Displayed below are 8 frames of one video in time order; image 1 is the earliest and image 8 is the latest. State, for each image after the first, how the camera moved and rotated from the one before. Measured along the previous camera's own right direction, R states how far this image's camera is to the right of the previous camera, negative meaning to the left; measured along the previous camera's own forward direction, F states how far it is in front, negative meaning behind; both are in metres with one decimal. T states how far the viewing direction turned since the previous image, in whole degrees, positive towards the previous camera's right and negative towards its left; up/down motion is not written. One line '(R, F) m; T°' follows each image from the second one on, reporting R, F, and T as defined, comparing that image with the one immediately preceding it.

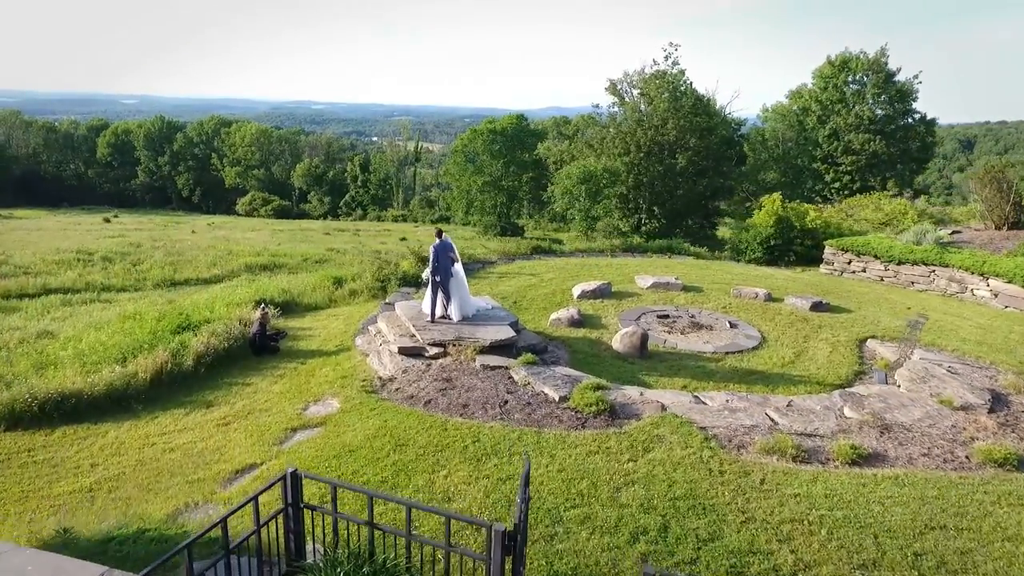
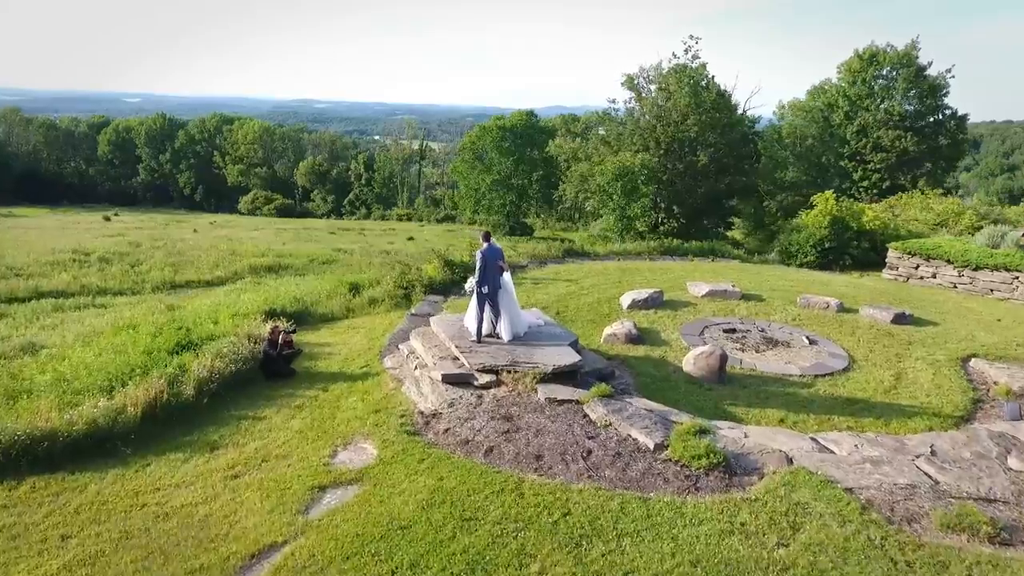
(-0.7, +1.5) m; 0°
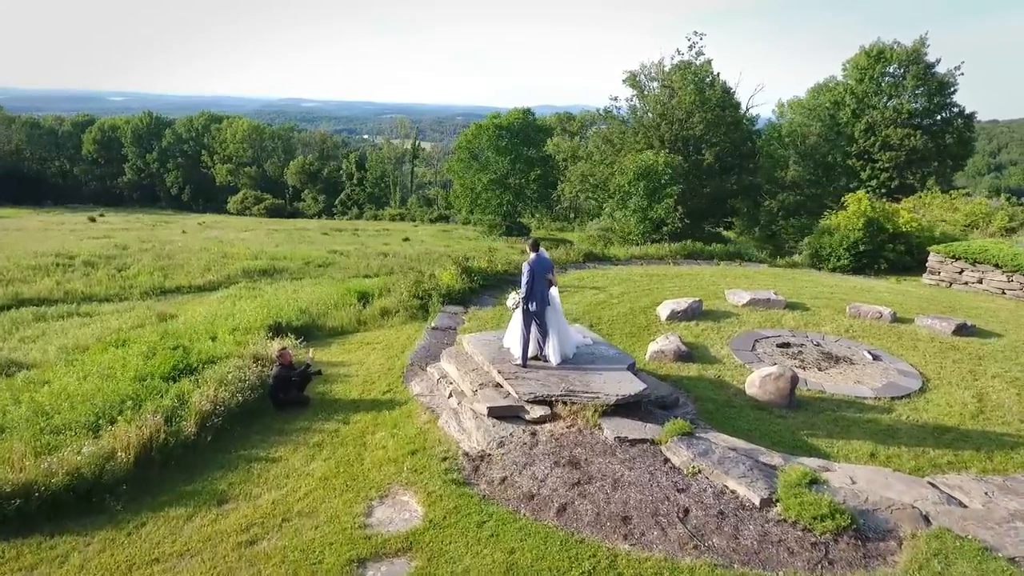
(-0.6, +1.0) m; +1°
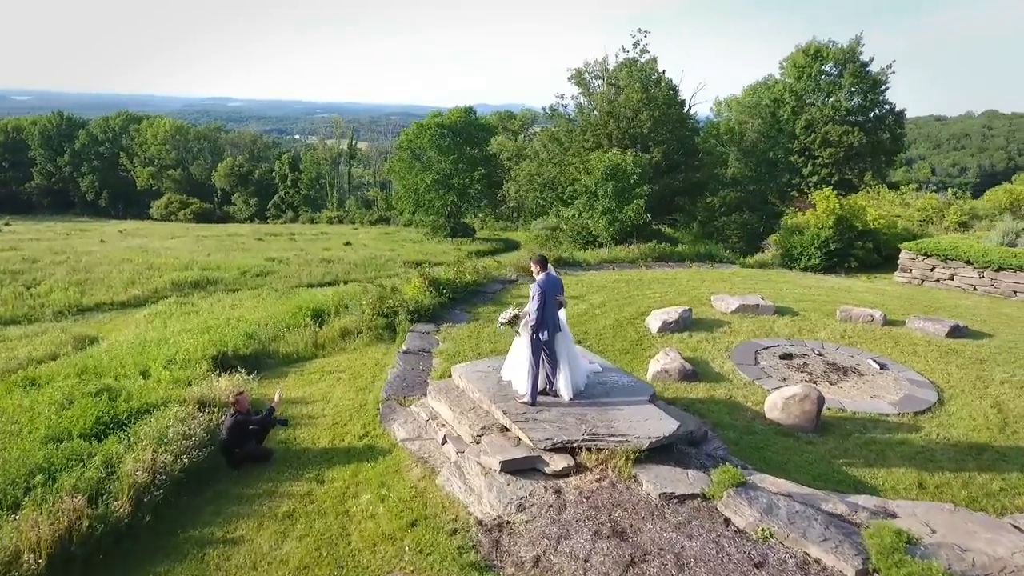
(-0.6, +1.0) m; +5°
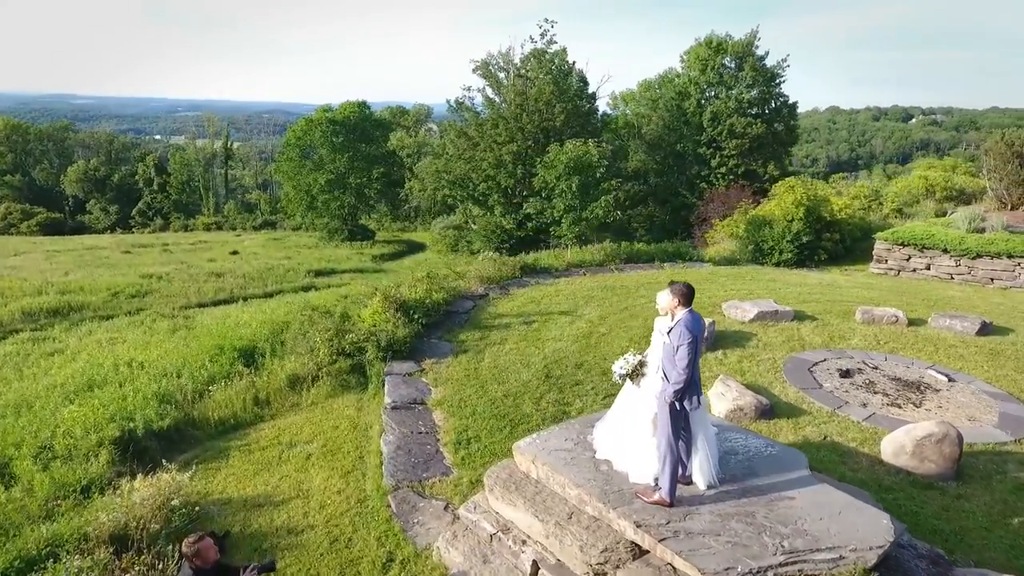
(-1.4, +2.1) m; +10°
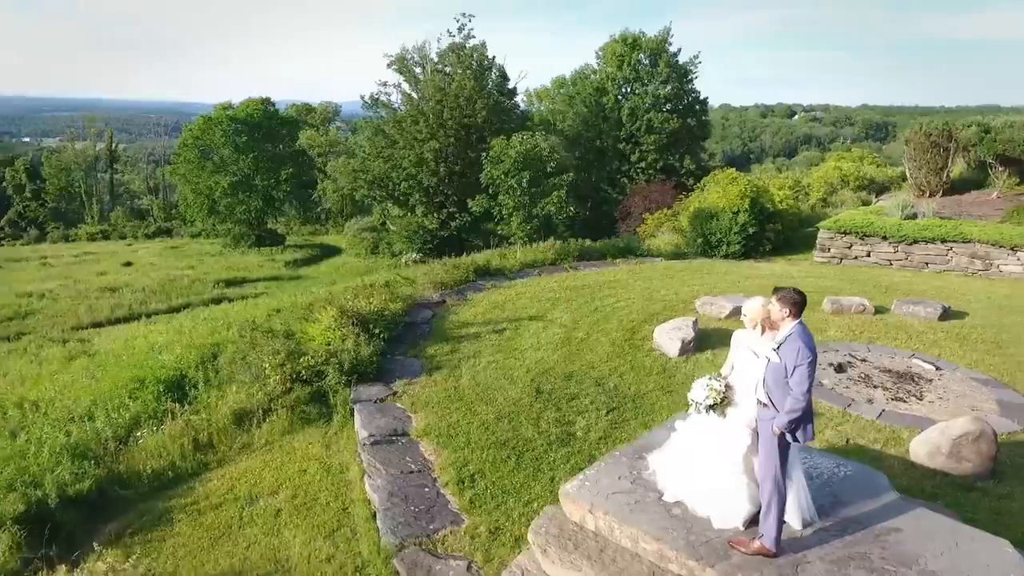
(-0.7, +0.9) m; +8°
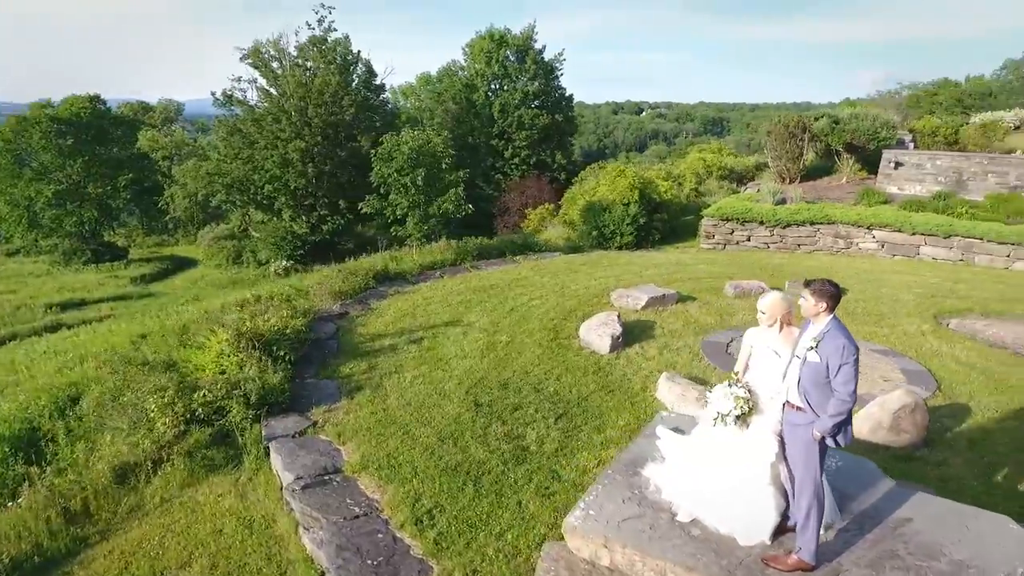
(-0.6, +0.6) m; +12°
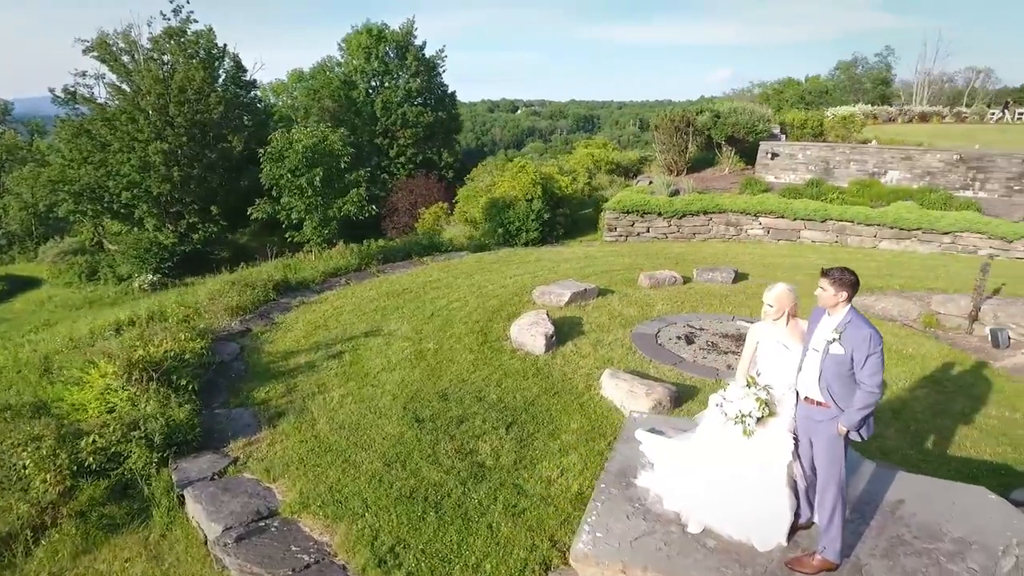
(-0.5, +0.4) m; +10°
